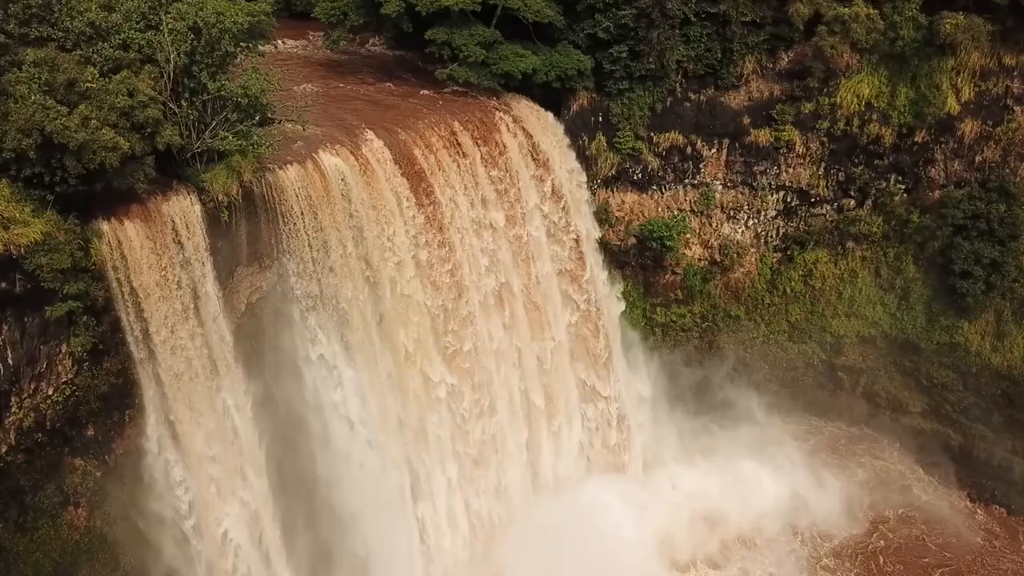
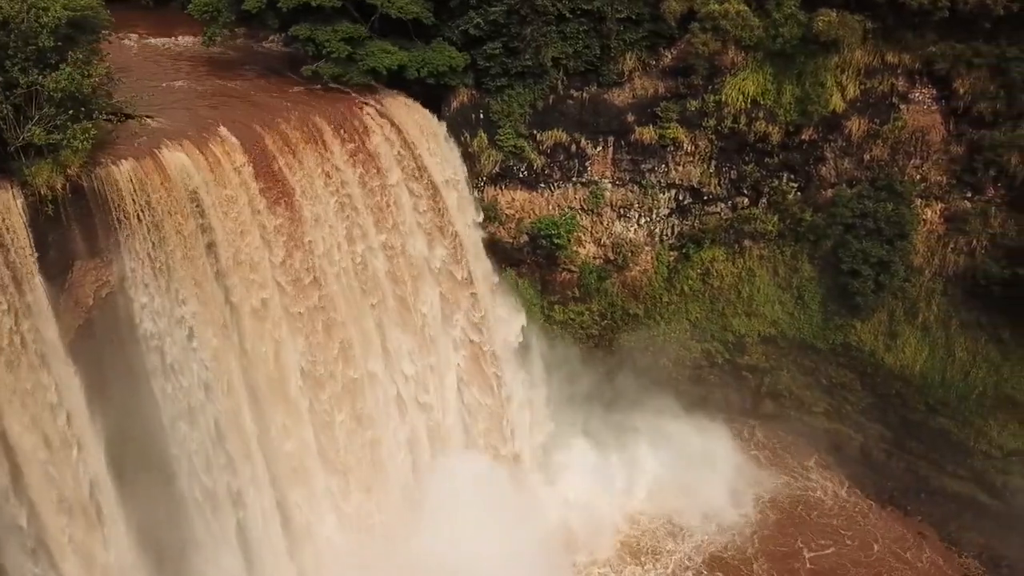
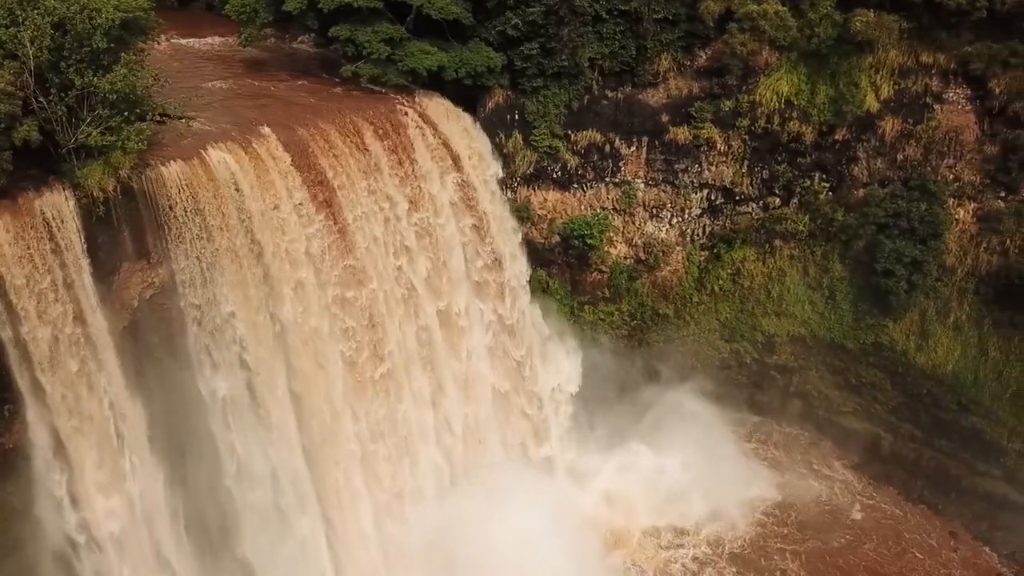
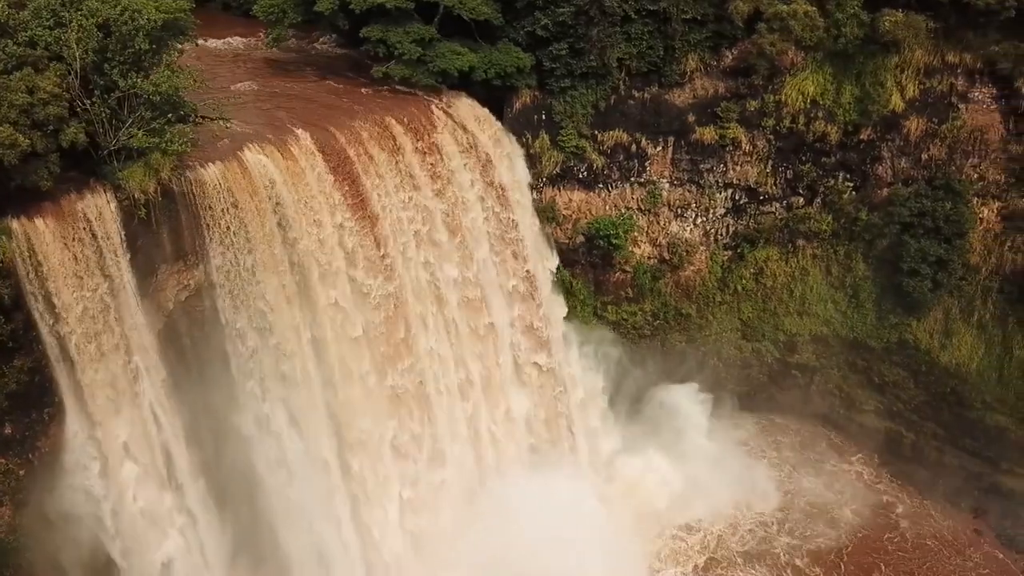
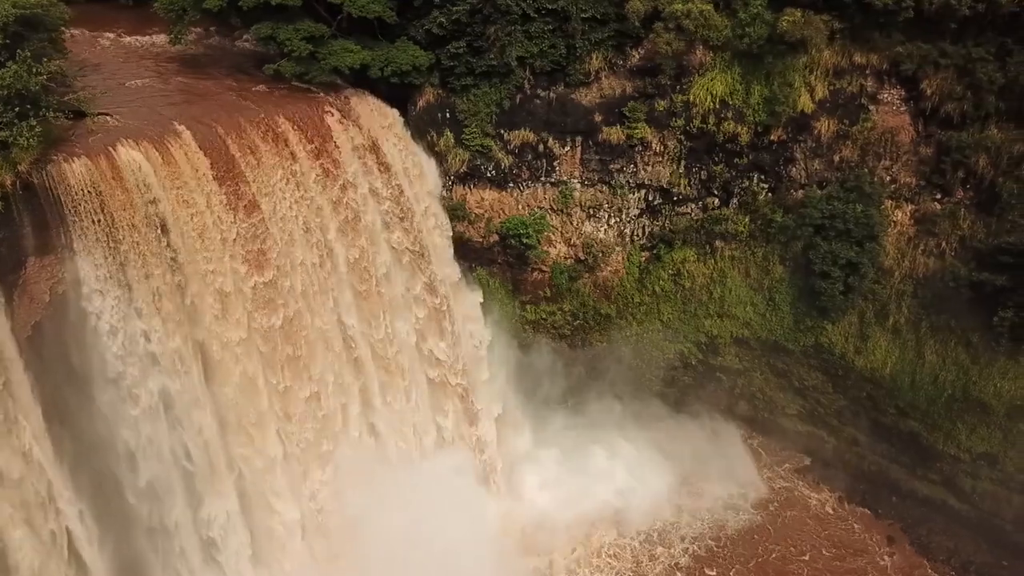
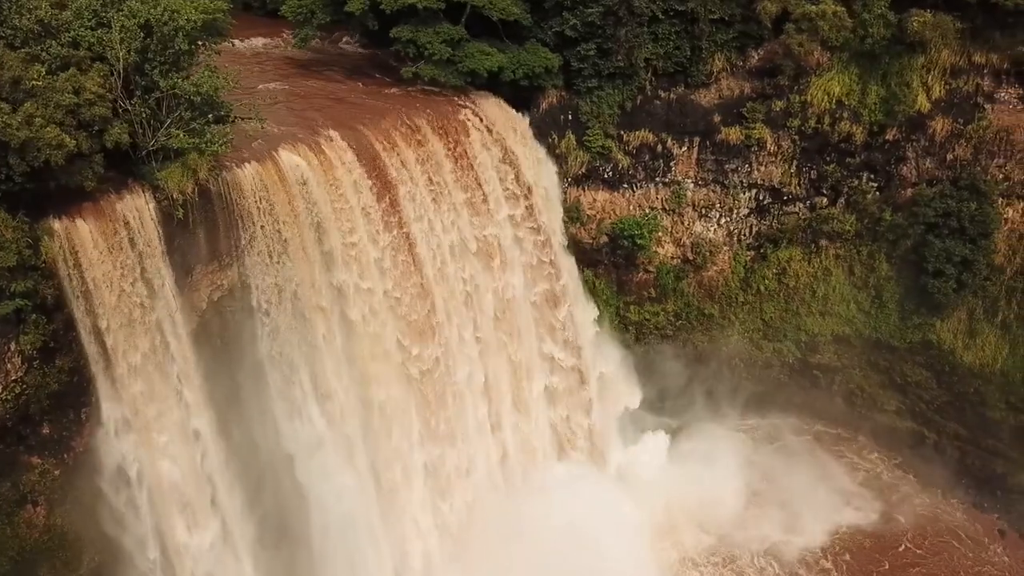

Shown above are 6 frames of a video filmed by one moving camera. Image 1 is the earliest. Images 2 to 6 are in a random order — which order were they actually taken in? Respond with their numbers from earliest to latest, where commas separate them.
6, 4, 3, 2, 5
